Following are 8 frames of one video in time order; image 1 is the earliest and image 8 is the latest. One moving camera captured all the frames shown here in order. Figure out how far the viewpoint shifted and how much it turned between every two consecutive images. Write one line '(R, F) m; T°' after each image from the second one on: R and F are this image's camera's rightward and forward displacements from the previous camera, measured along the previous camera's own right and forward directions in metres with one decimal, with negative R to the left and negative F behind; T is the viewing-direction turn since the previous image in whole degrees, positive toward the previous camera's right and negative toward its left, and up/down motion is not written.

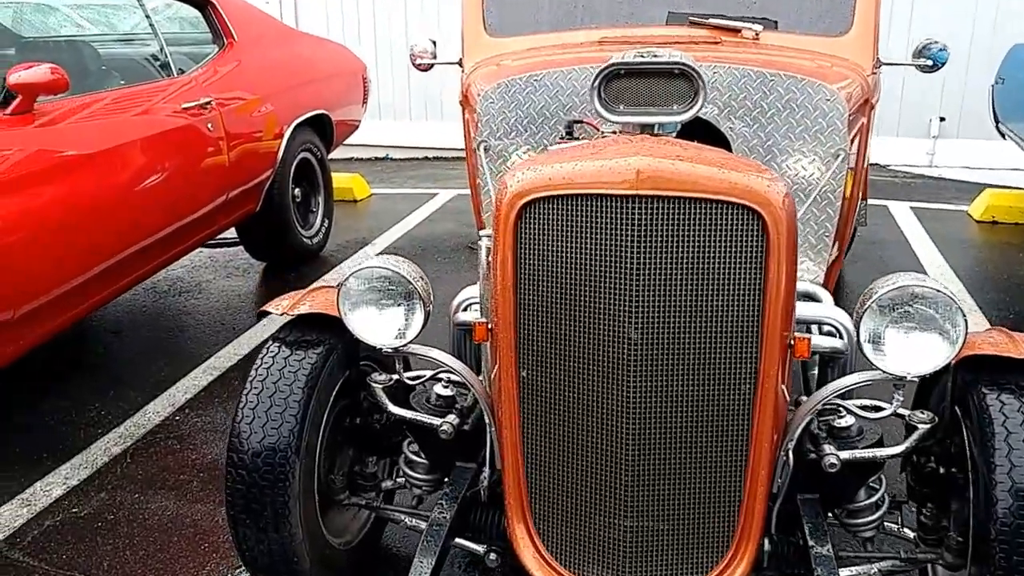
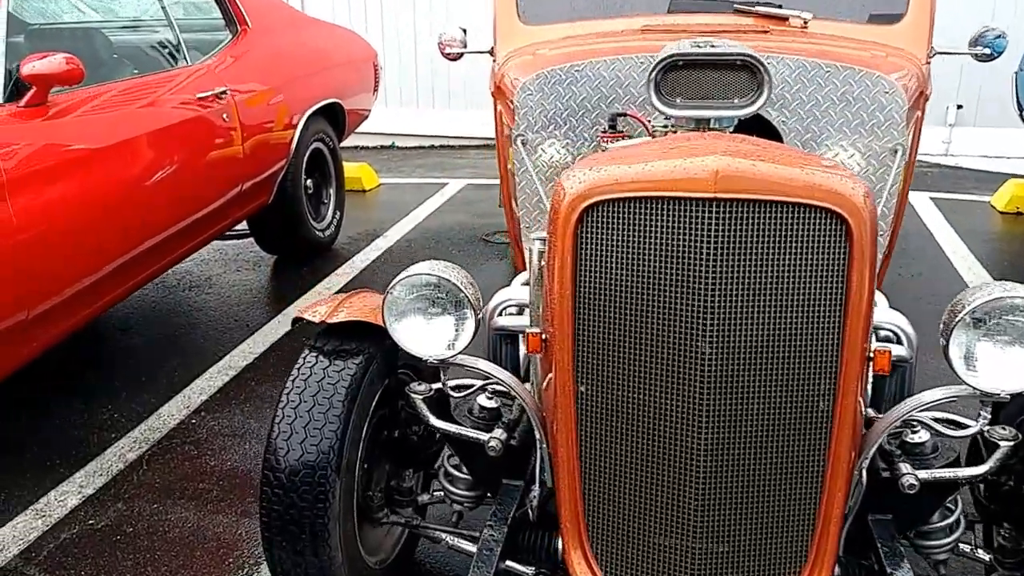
(-0.2, +0.2) m; +1°
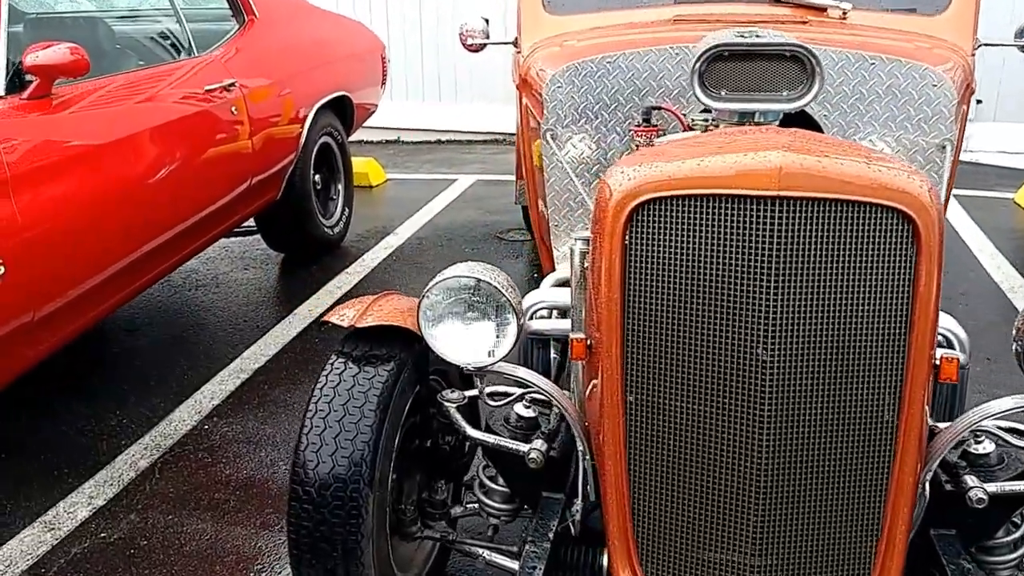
(-0.1, +0.1) m; 0°
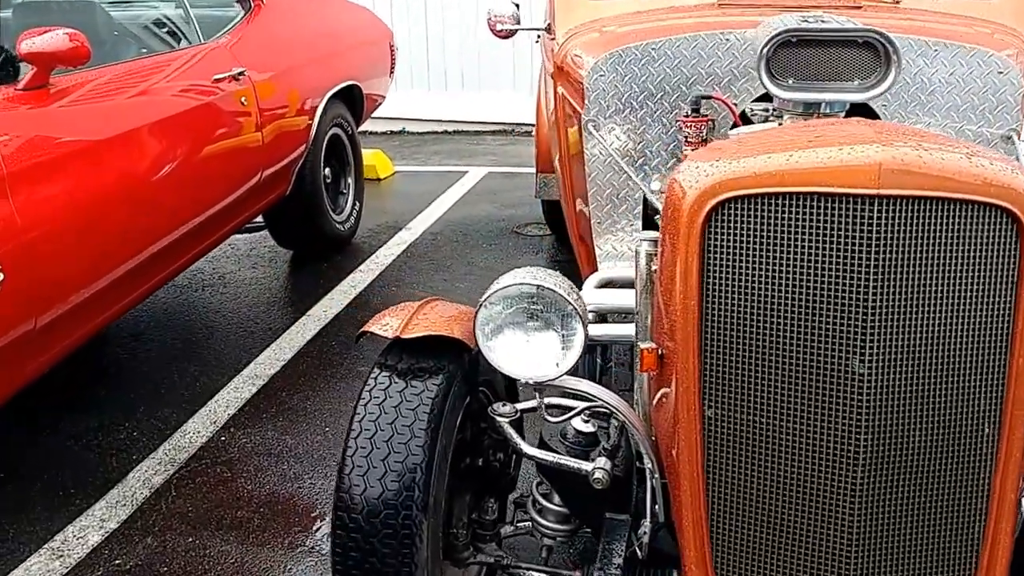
(-0.2, +0.2) m; +1°
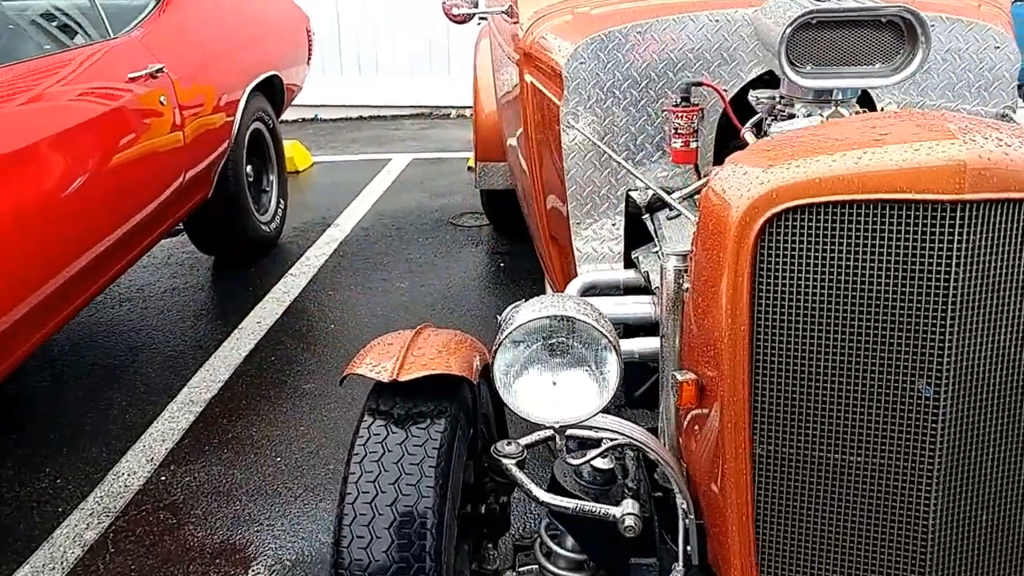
(-0.2, +0.3) m; +6°
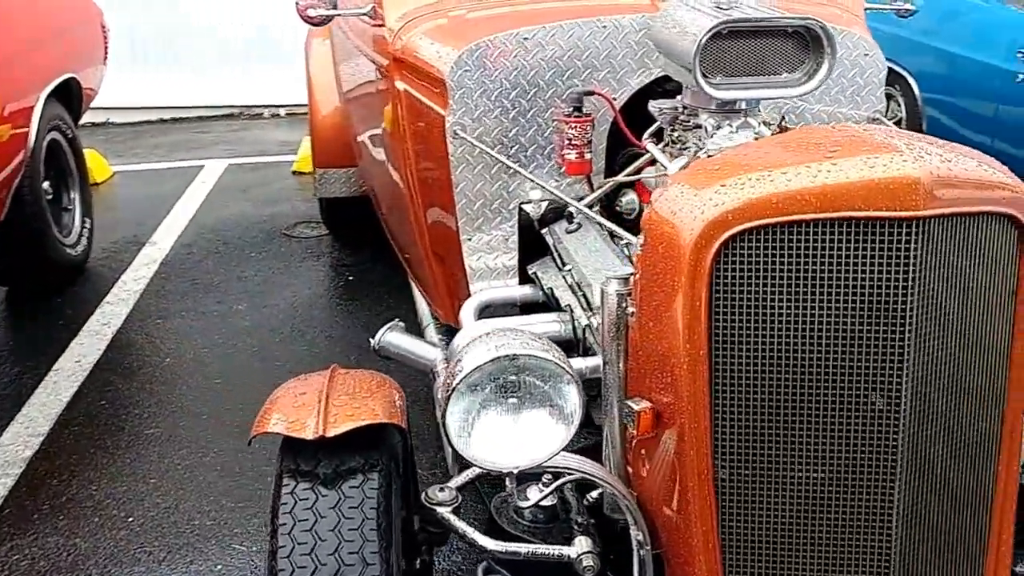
(-0.3, +0.2) m; +13°
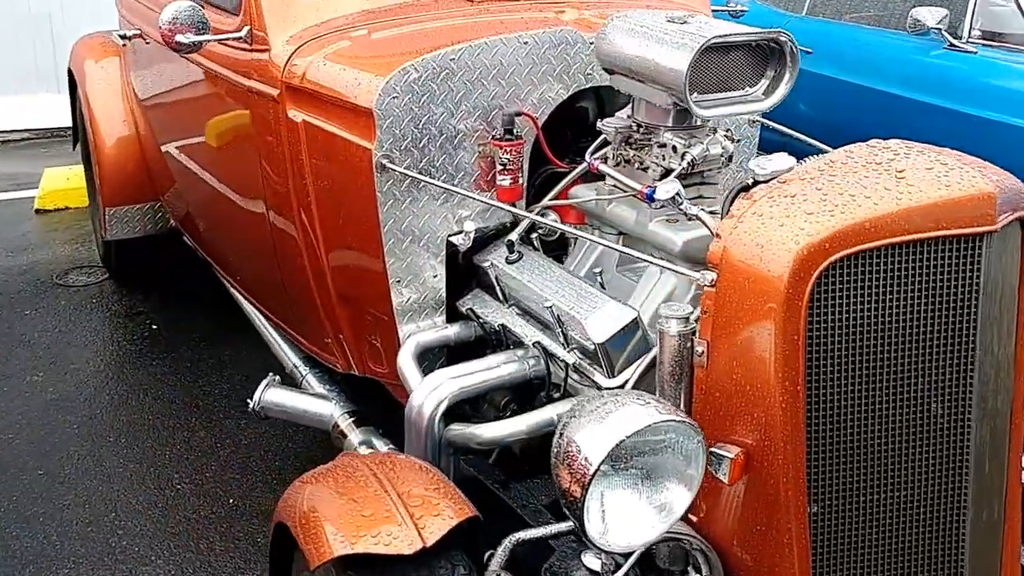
(-0.6, +0.3) m; +19°
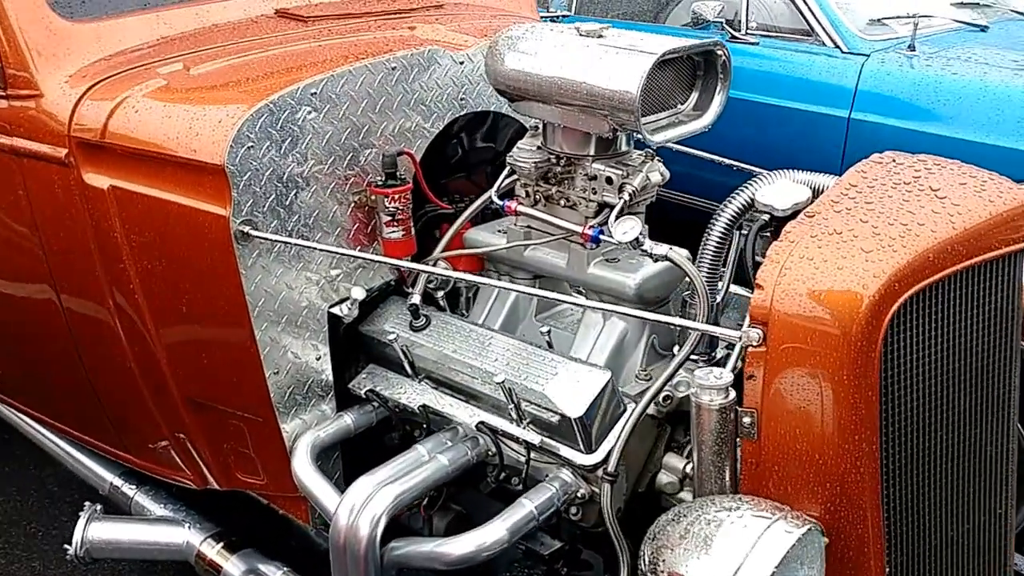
(-0.4, +0.4) m; +18°
